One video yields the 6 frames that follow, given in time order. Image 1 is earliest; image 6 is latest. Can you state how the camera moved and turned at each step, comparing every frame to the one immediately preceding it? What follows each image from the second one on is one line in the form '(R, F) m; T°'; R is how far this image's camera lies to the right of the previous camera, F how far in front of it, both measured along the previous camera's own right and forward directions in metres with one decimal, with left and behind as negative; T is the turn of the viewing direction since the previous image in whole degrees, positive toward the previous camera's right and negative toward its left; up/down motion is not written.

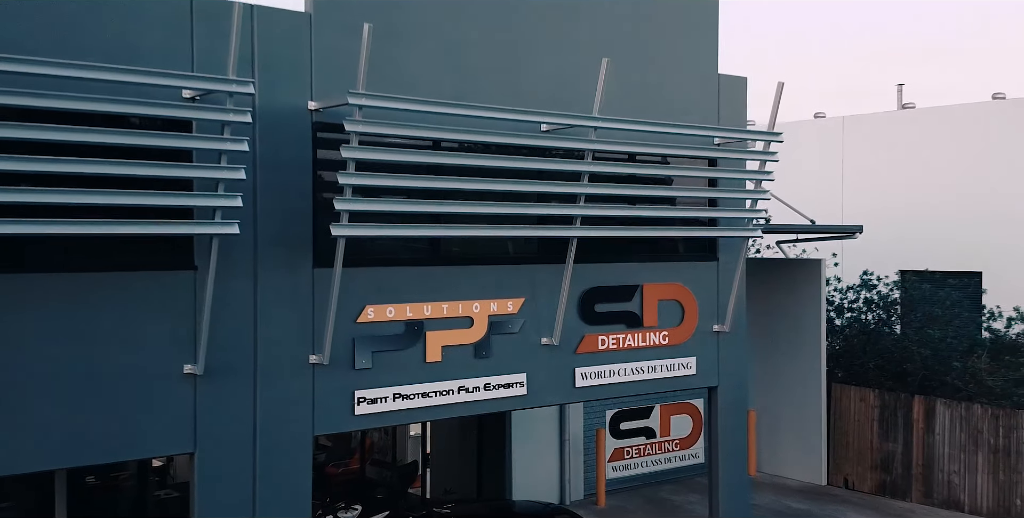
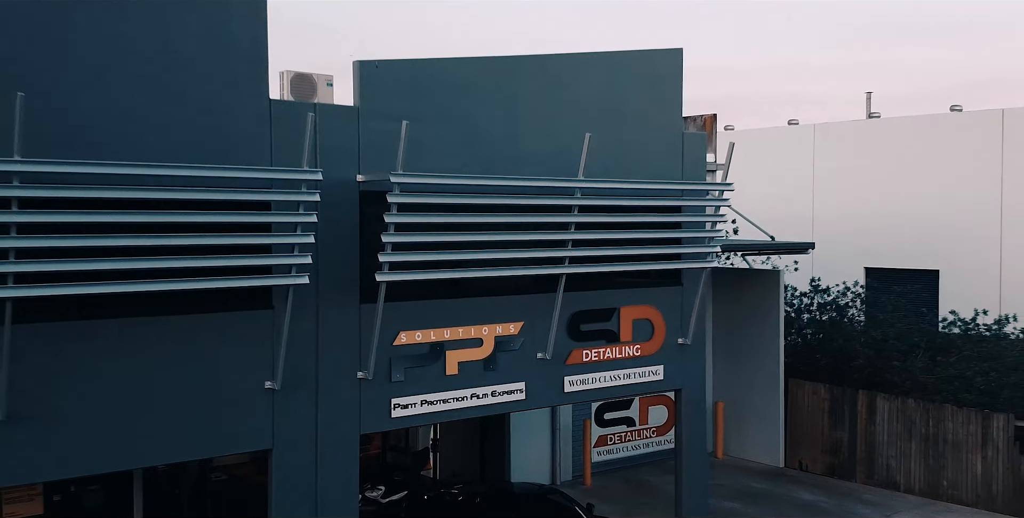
(-0.1, -2.1) m; +1°
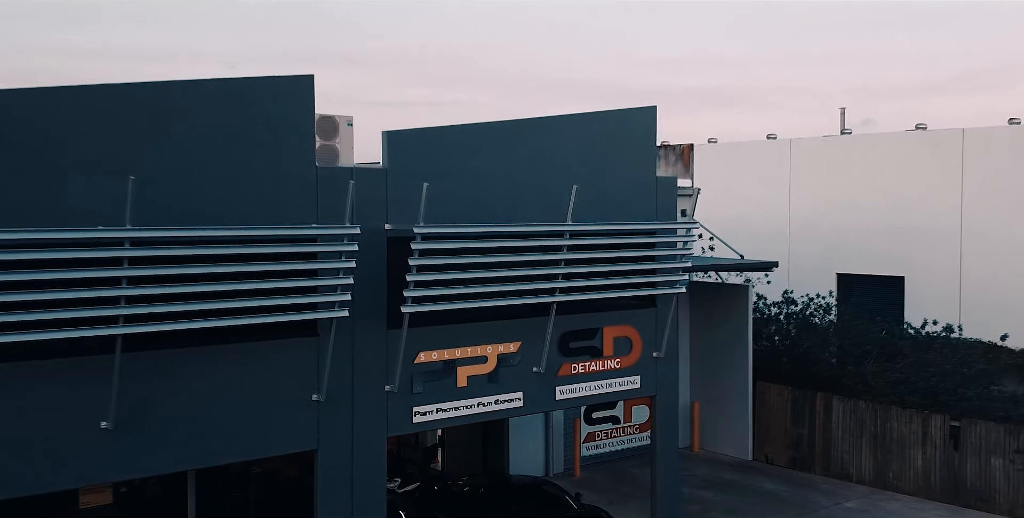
(-0.1, -2.1) m; 0°
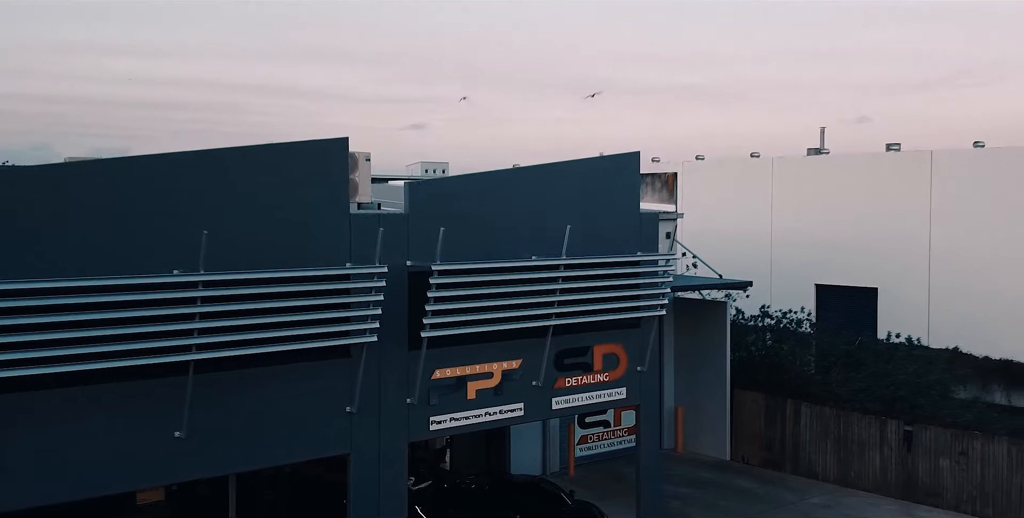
(-0.1, -2.0) m; 0°
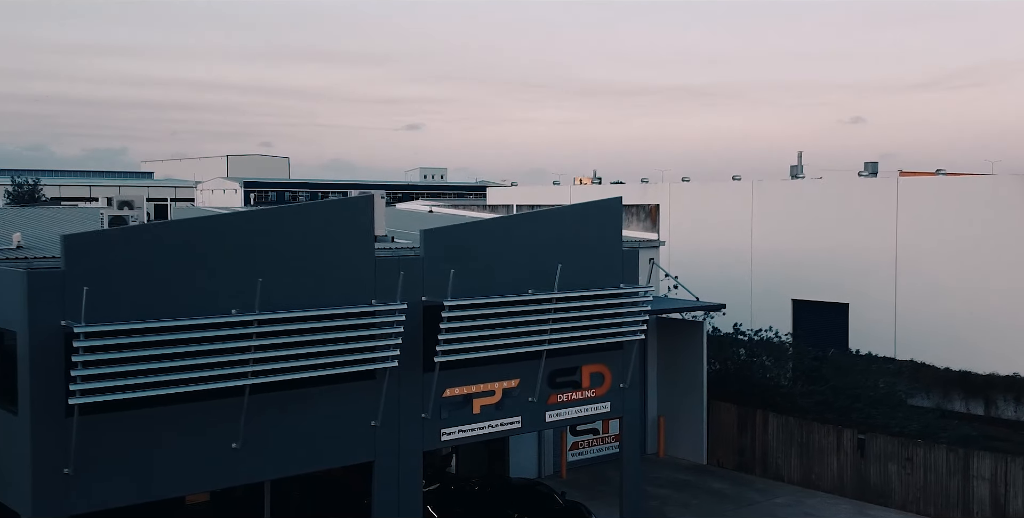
(-0.1, -2.4) m; 0°
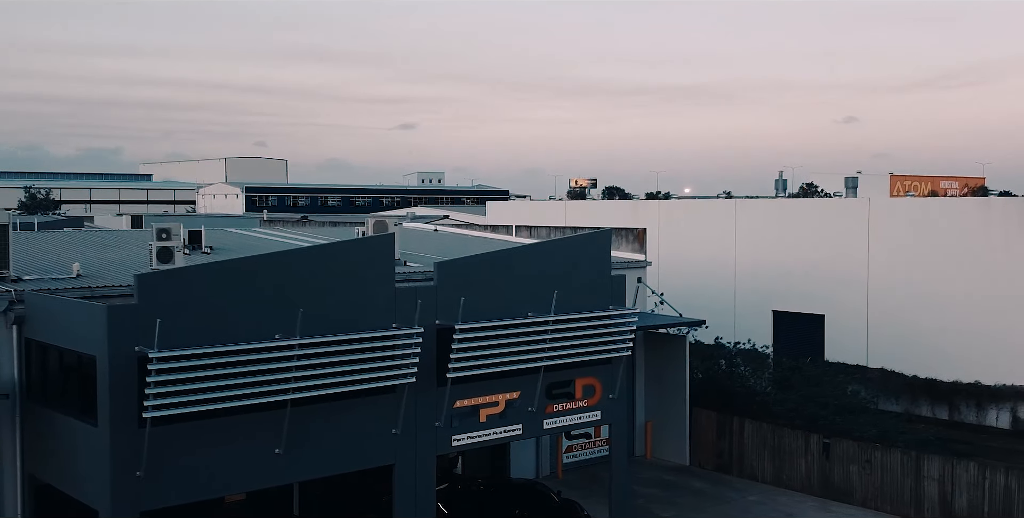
(-0.1, -2.4) m; 0°
